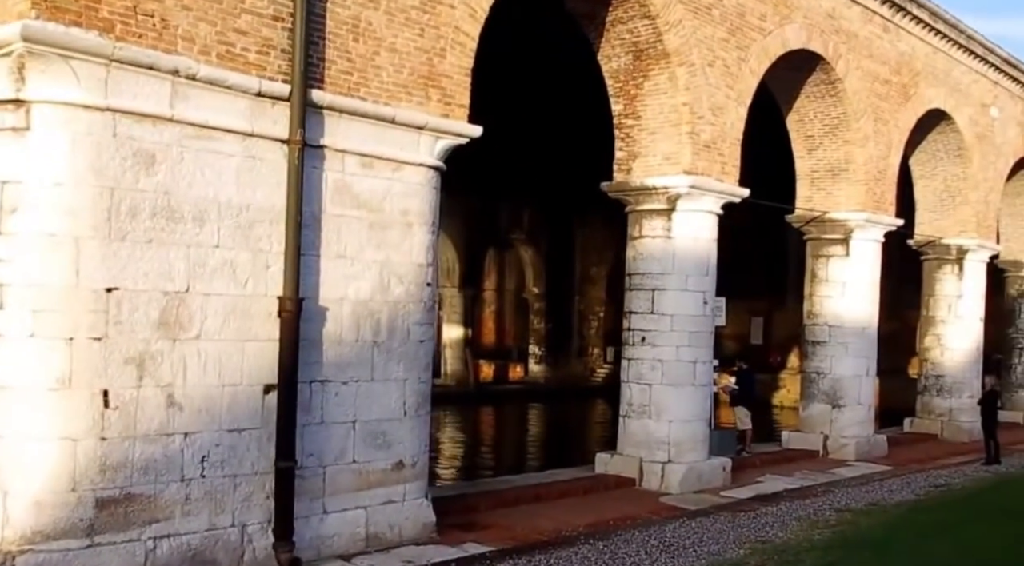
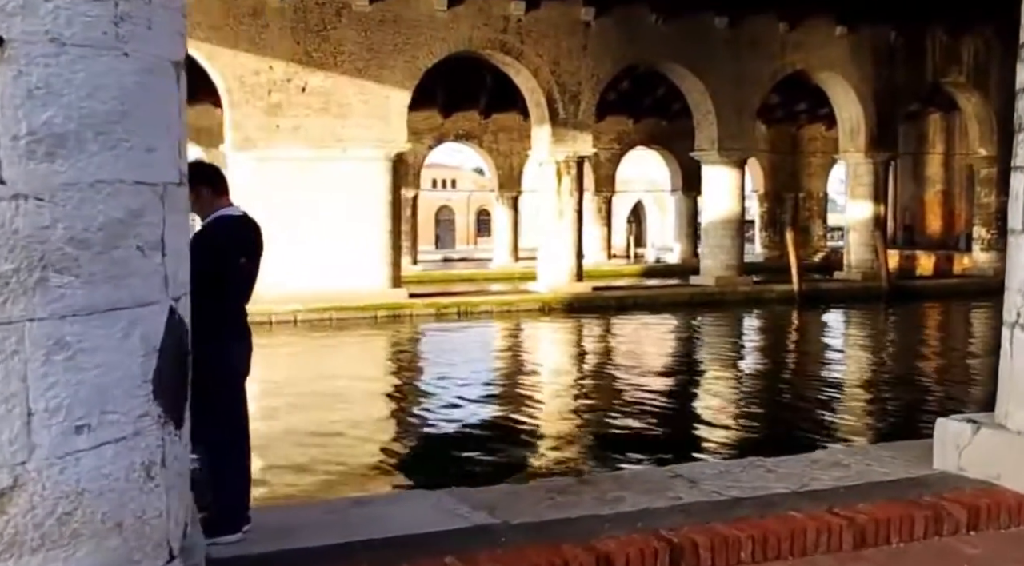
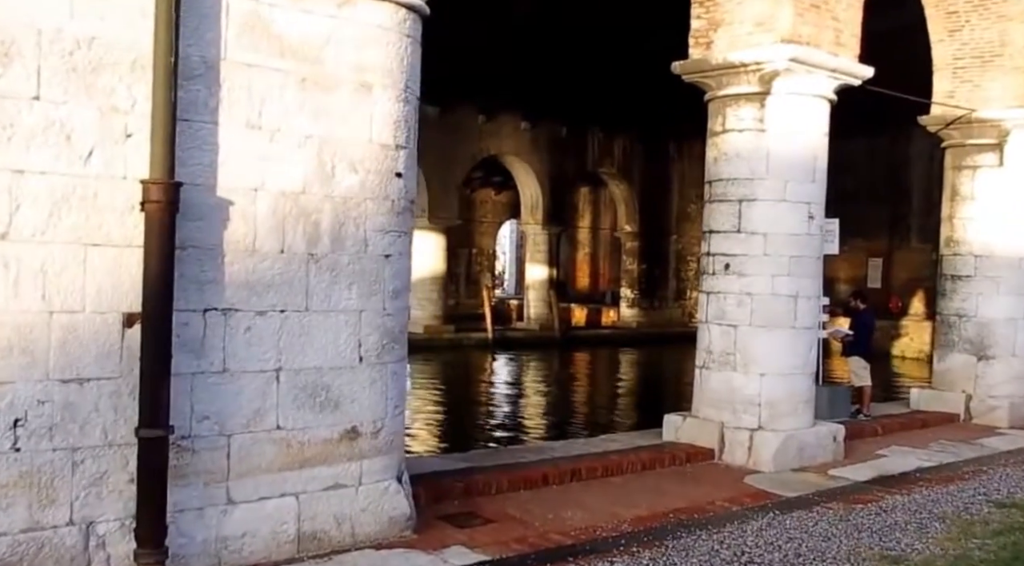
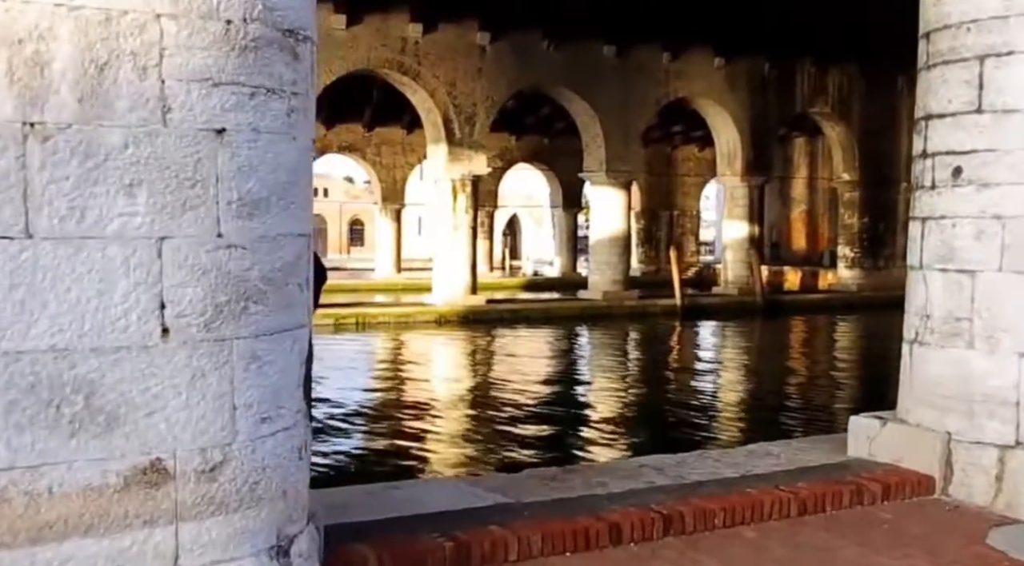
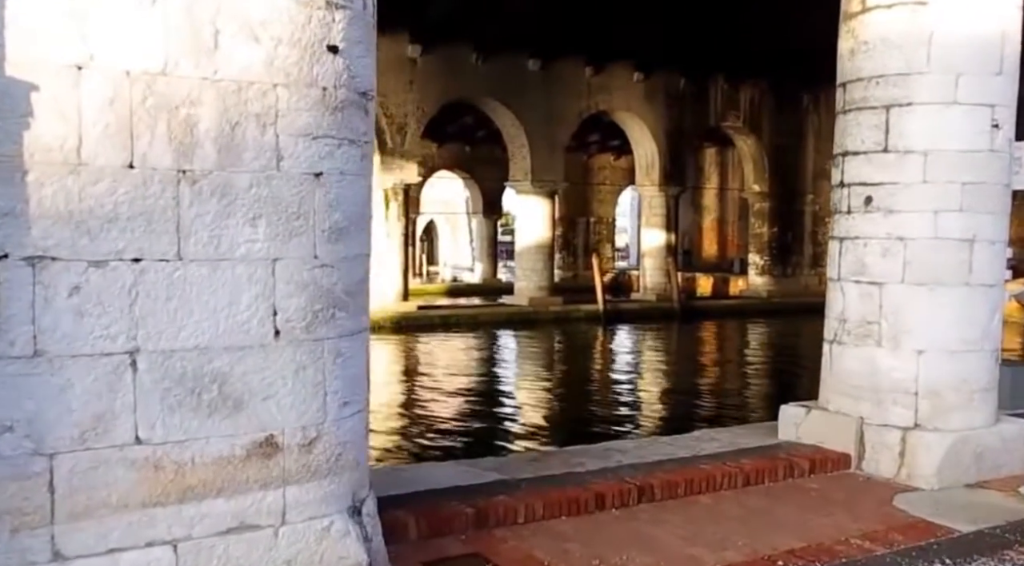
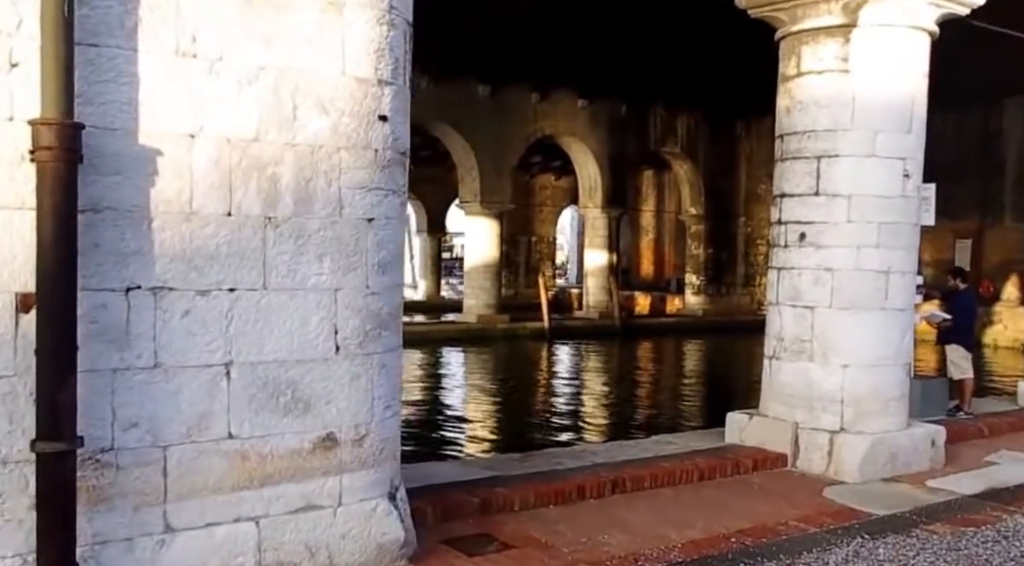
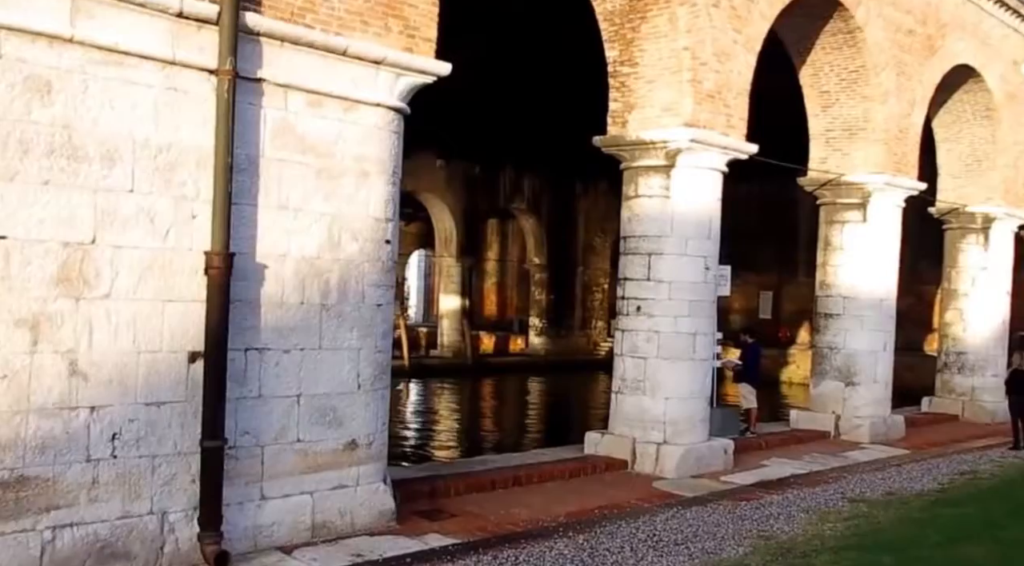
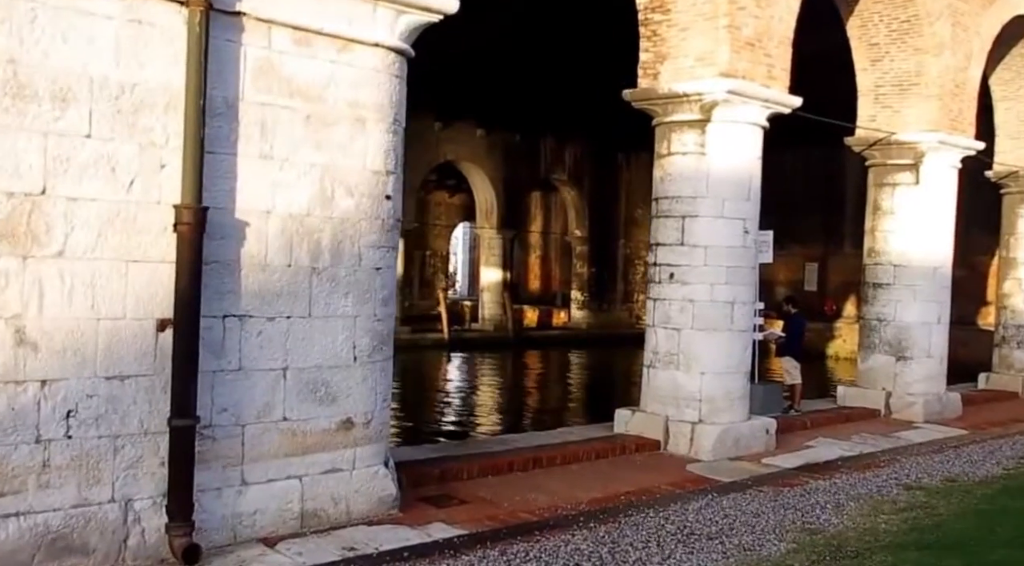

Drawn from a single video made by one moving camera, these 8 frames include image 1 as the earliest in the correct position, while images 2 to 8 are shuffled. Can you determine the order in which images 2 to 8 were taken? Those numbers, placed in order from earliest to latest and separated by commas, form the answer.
7, 8, 3, 6, 5, 4, 2
